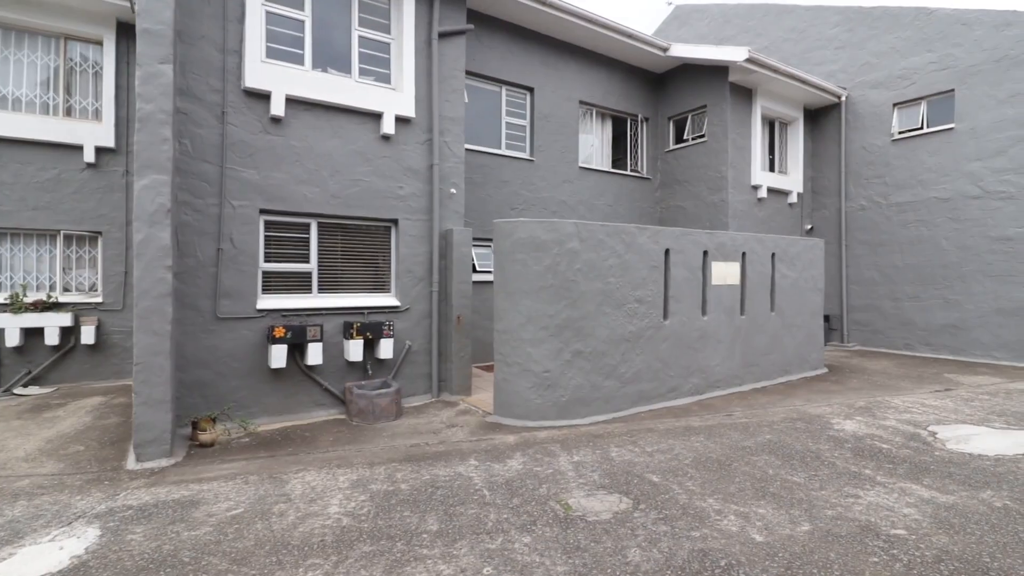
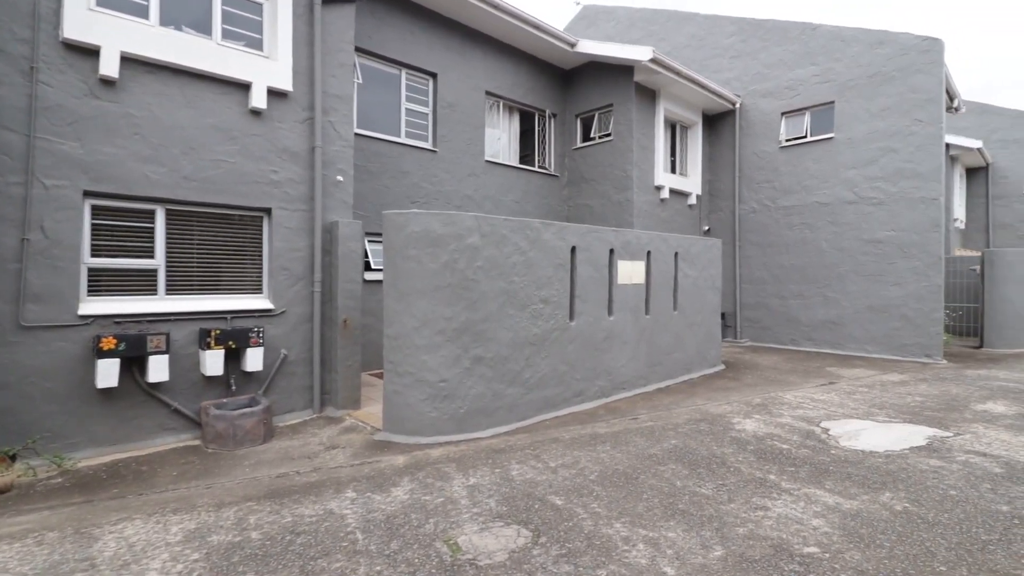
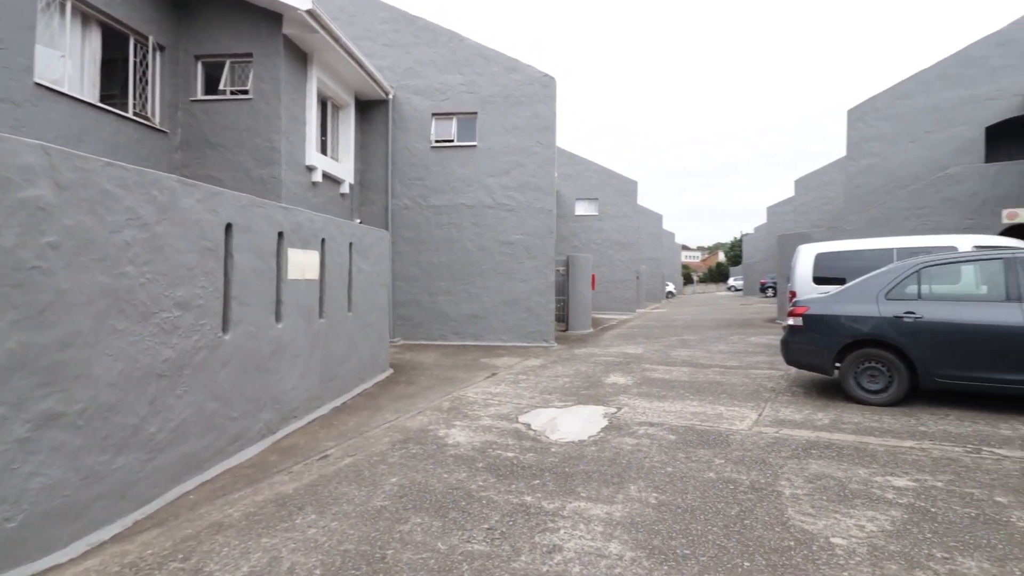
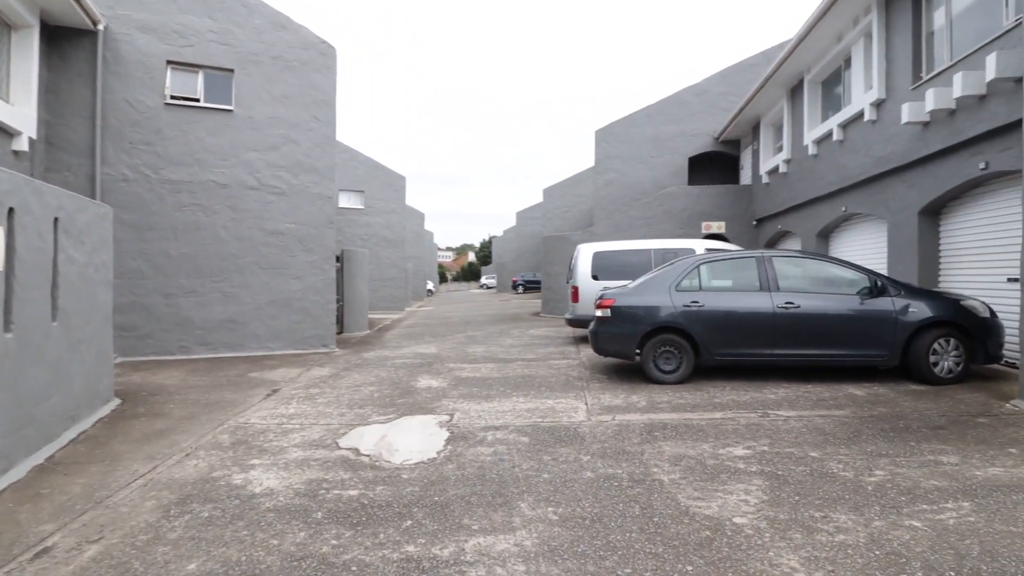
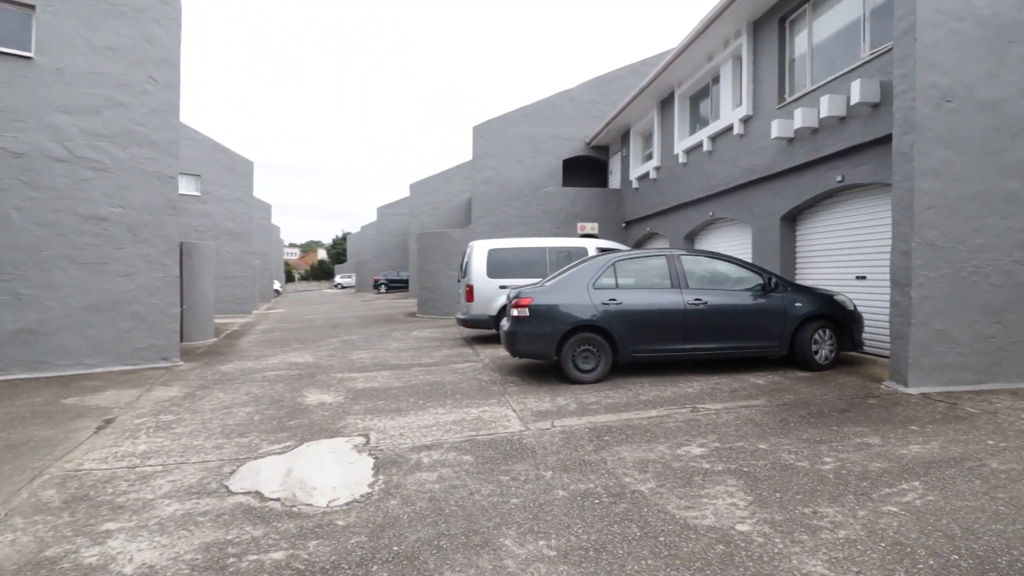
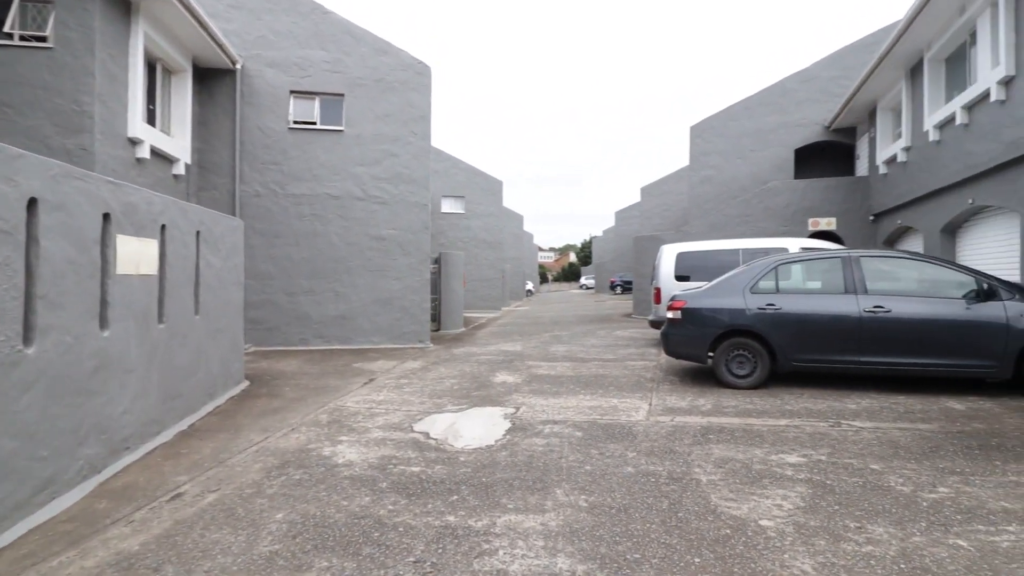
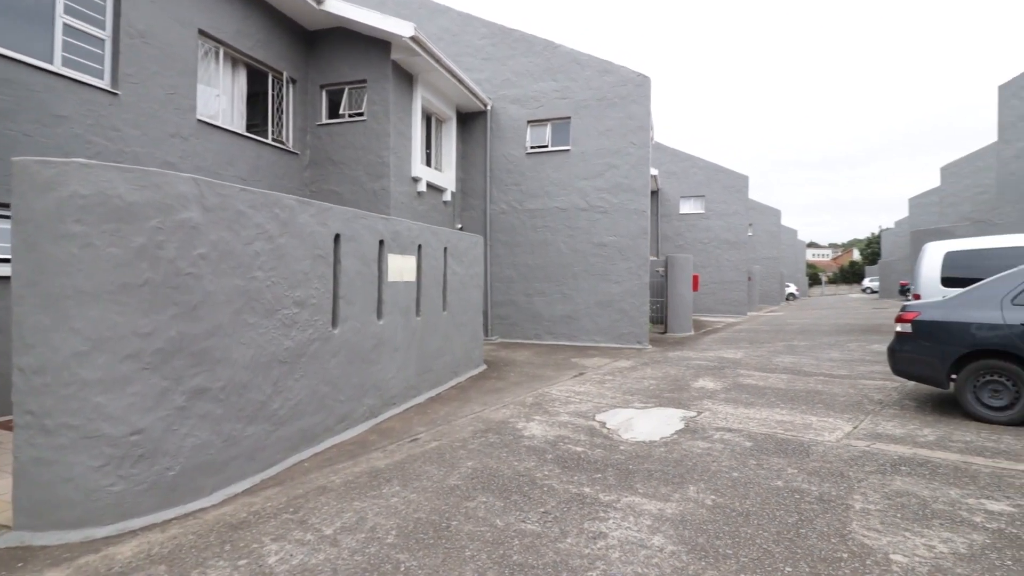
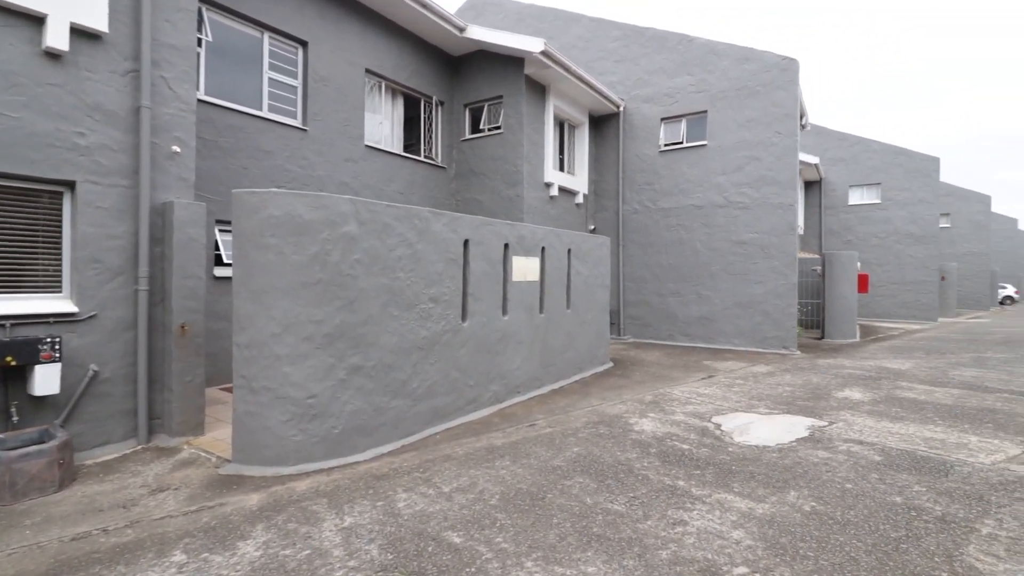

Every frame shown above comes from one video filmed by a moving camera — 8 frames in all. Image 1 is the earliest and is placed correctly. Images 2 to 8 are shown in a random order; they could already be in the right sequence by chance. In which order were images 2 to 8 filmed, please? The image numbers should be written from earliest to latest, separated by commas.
2, 8, 7, 3, 6, 4, 5
